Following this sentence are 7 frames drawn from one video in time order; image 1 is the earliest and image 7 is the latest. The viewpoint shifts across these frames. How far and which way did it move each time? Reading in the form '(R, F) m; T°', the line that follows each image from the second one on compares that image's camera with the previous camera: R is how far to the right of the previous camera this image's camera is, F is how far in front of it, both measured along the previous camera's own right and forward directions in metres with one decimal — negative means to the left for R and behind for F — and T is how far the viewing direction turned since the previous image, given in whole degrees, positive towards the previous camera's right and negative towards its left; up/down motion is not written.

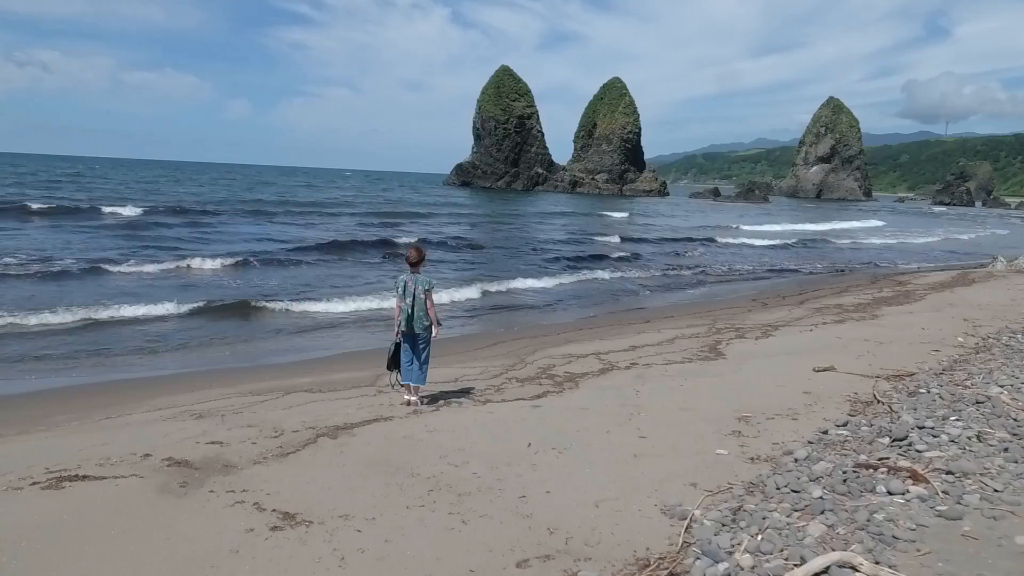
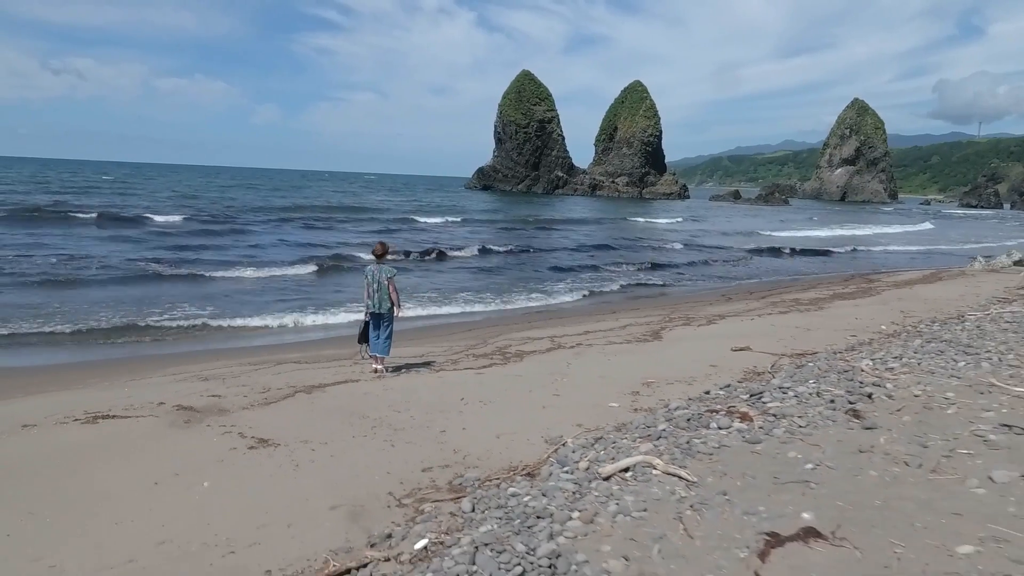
(+0.6, -1.1) m; -2°
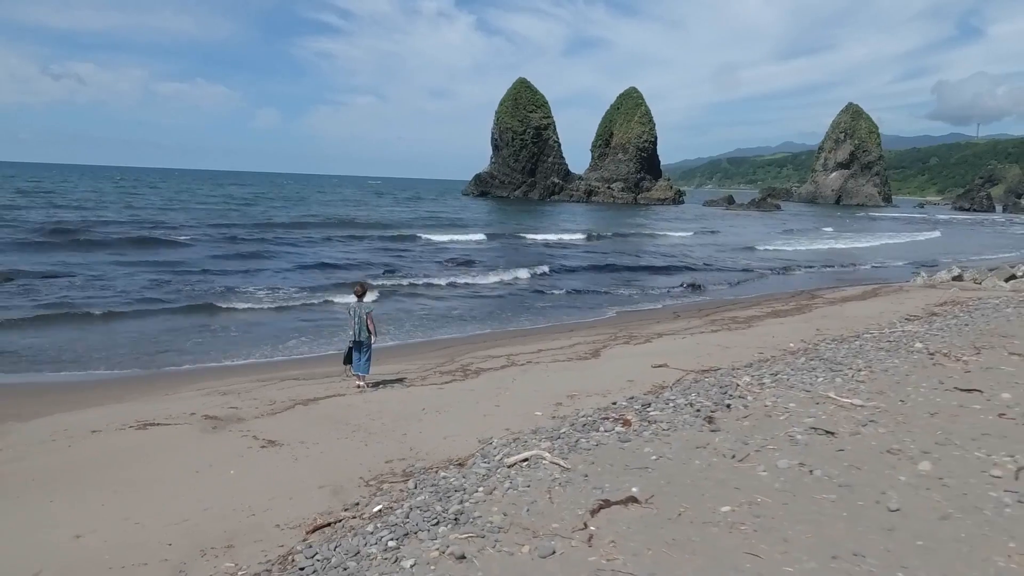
(+0.5, -1.6) m; 0°
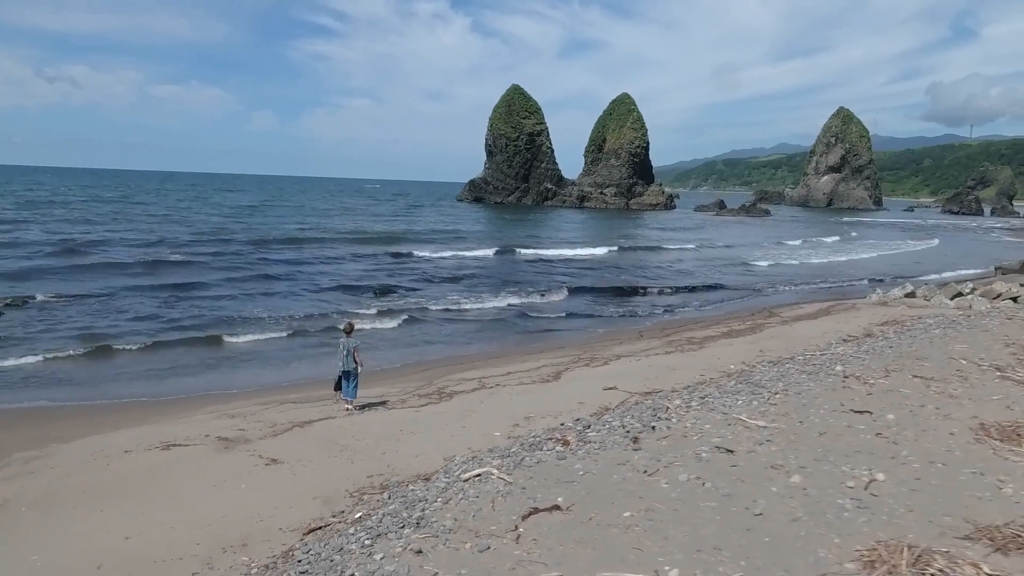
(+0.4, -1.3) m; 0°
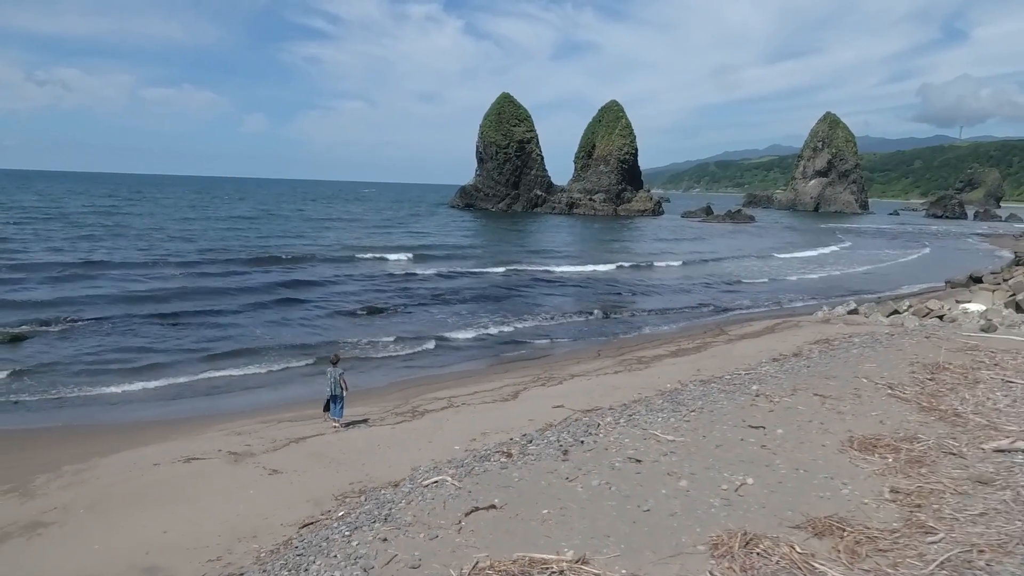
(+0.5, -1.8) m; 0°
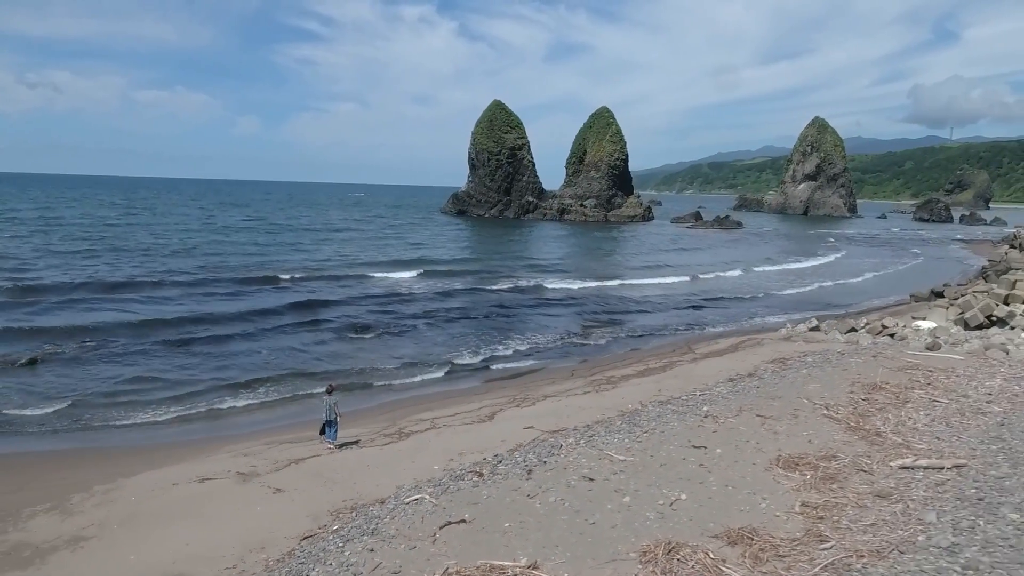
(+0.4, -1.5) m; 0°
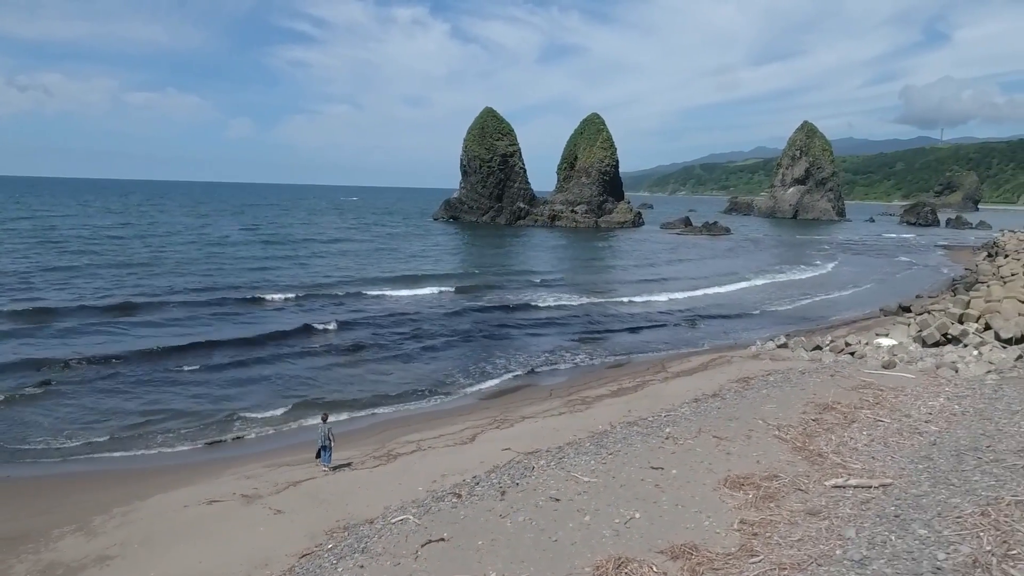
(+0.3, -1.3) m; 0°
